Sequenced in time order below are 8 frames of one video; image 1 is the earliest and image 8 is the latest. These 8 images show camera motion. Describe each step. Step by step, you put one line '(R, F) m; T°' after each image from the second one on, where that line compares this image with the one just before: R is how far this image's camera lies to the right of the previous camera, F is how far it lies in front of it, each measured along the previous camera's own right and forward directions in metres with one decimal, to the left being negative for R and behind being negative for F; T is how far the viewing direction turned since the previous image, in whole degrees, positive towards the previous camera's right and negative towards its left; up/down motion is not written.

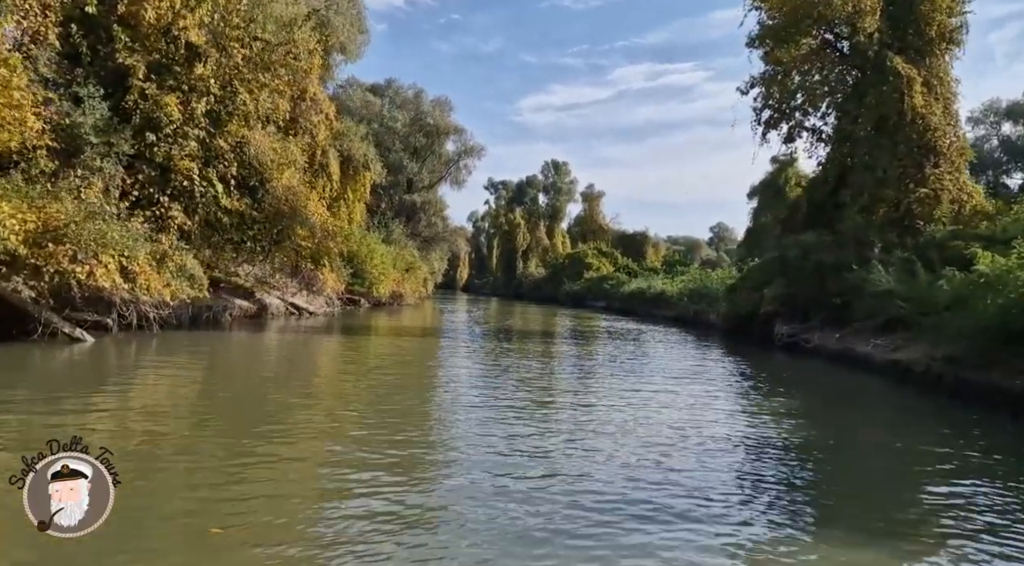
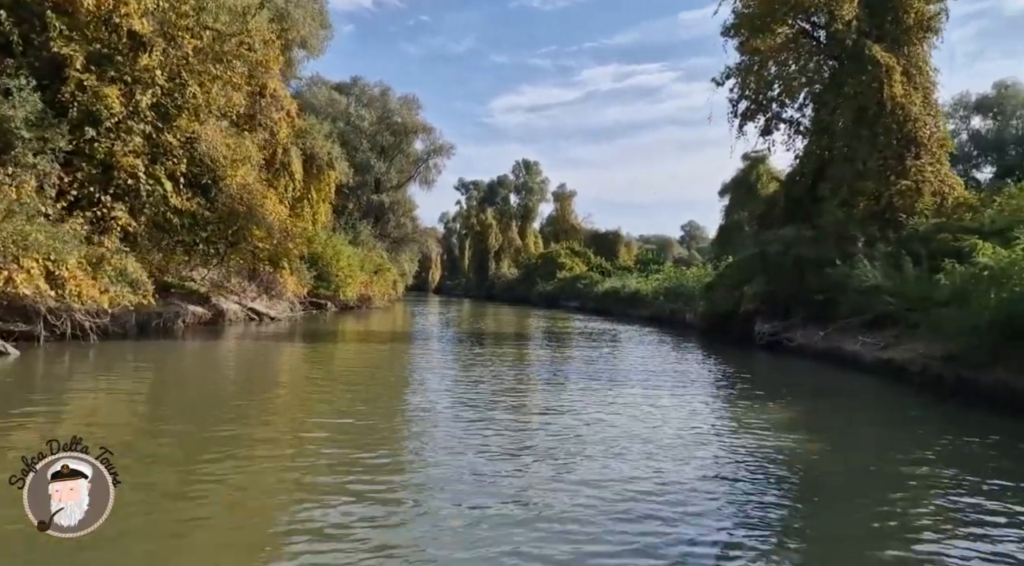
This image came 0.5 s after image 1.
(+0.1, +1.2) m; +2°
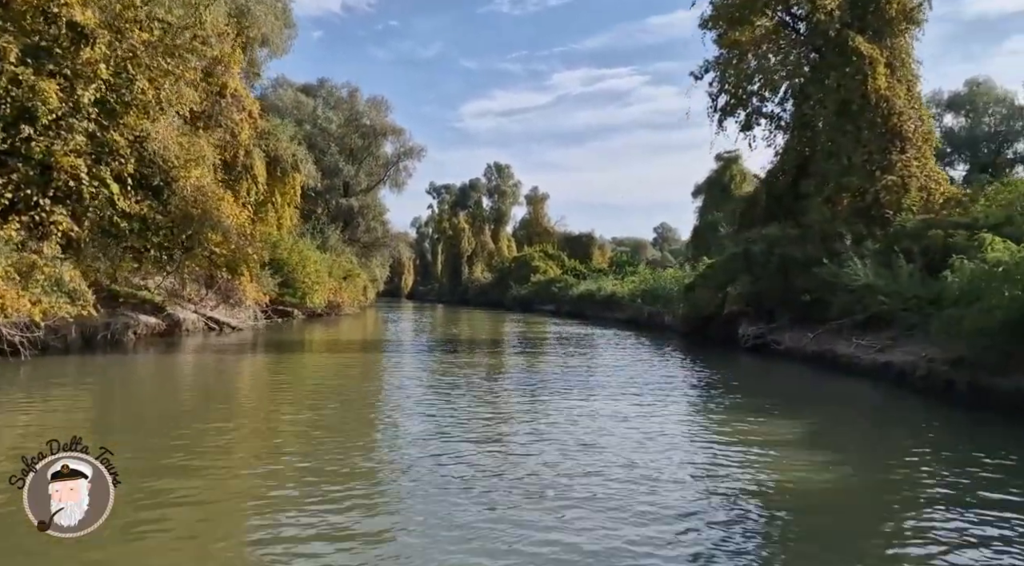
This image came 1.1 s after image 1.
(0.0, +1.2) m; +2°
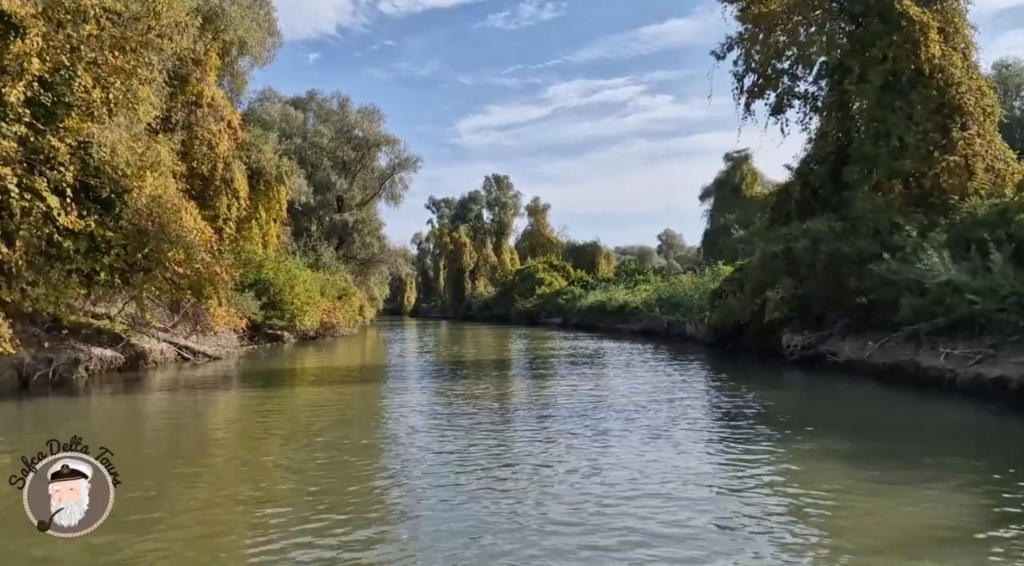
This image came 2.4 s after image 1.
(-0.1, +3.0) m; 0°
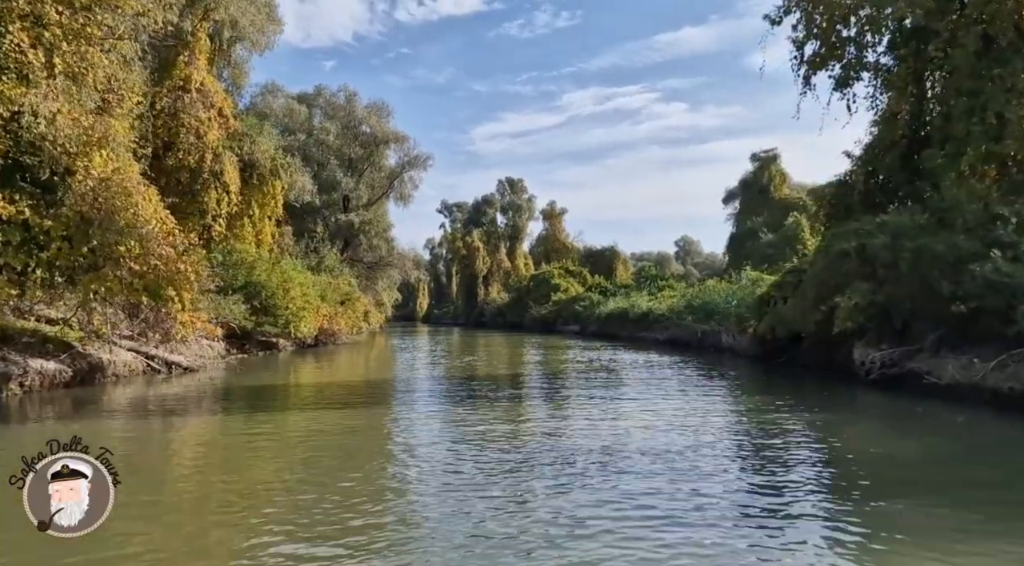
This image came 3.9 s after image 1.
(-0.1, +3.3) m; -1°
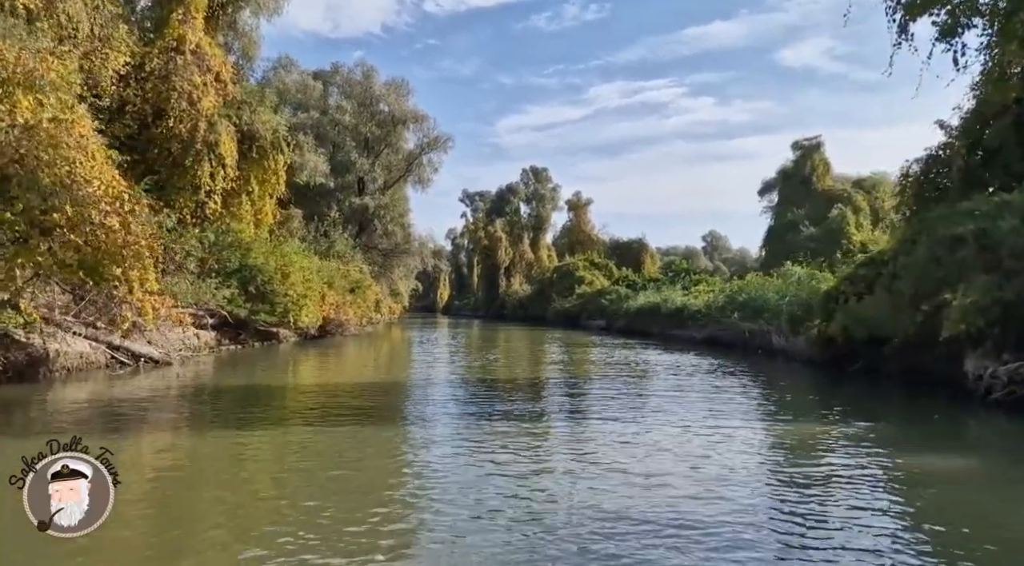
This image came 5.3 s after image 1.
(-0.1, +3.4) m; -2°
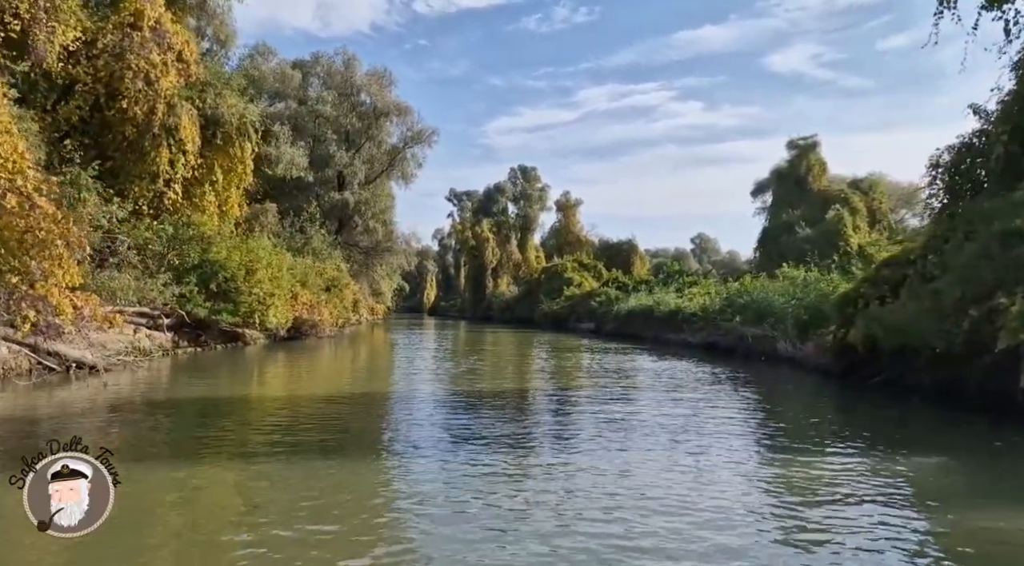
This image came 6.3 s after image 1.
(+0.1, +2.2) m; +1°
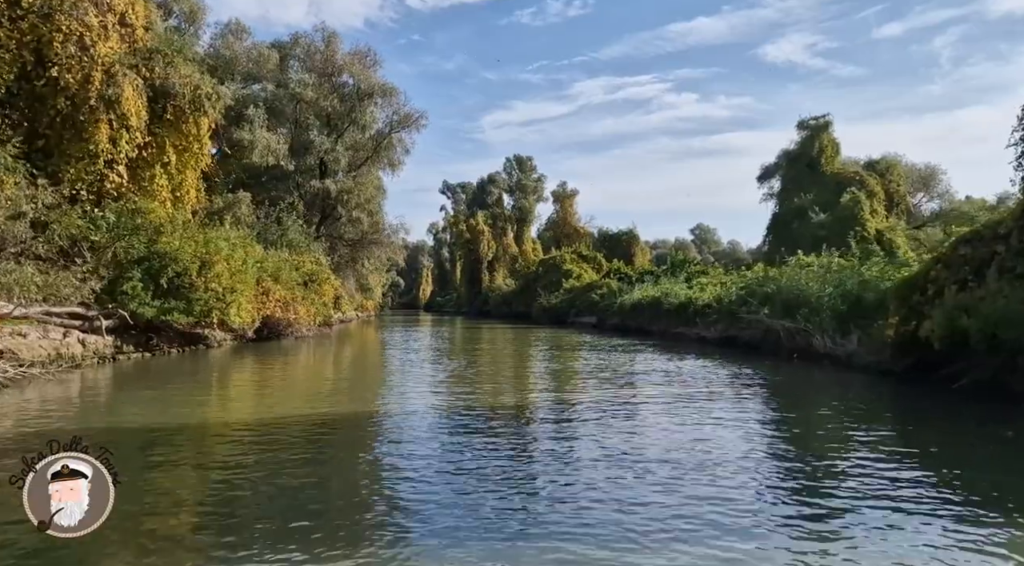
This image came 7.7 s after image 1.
(+0.1, +3.4) m; 0°
